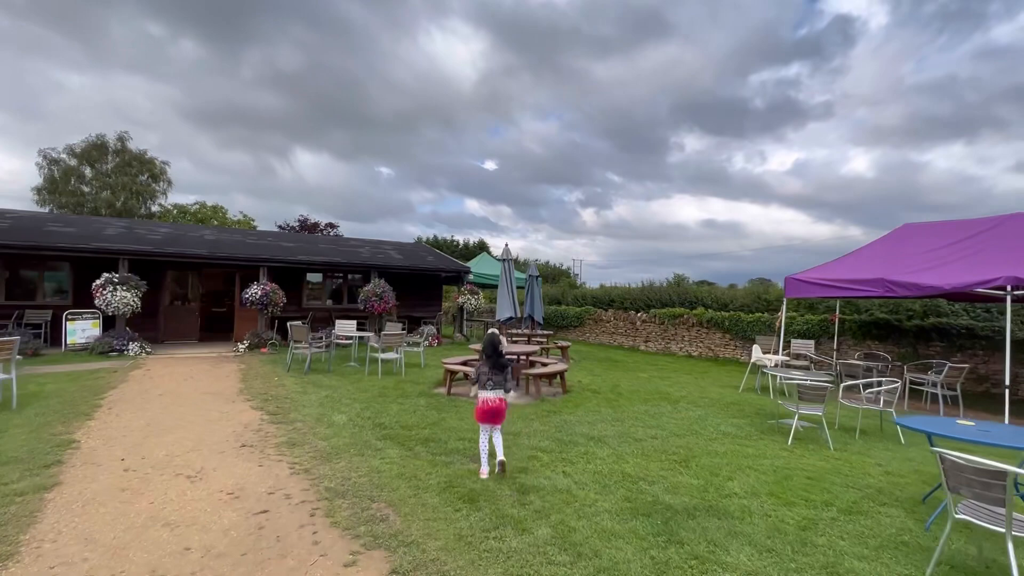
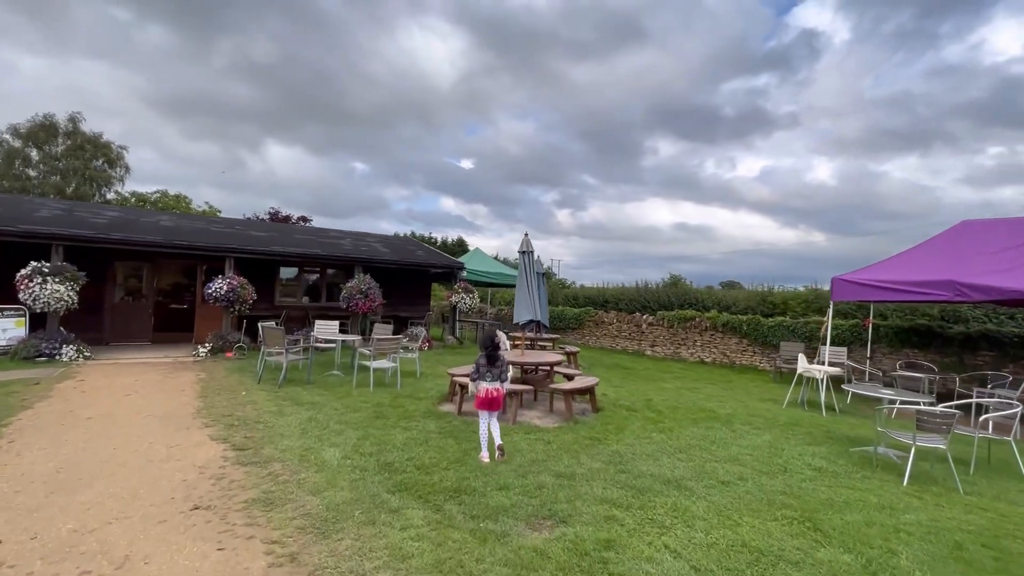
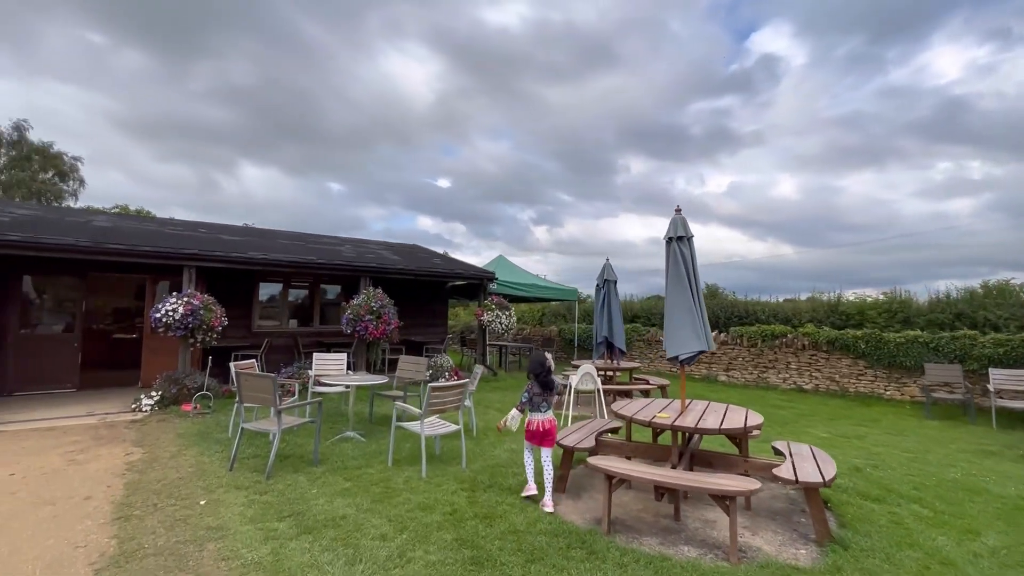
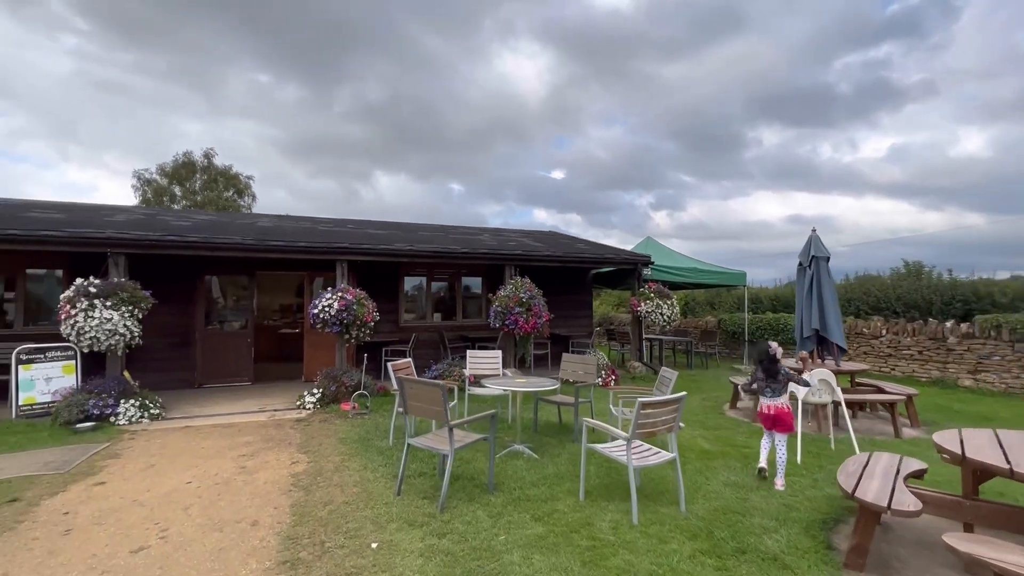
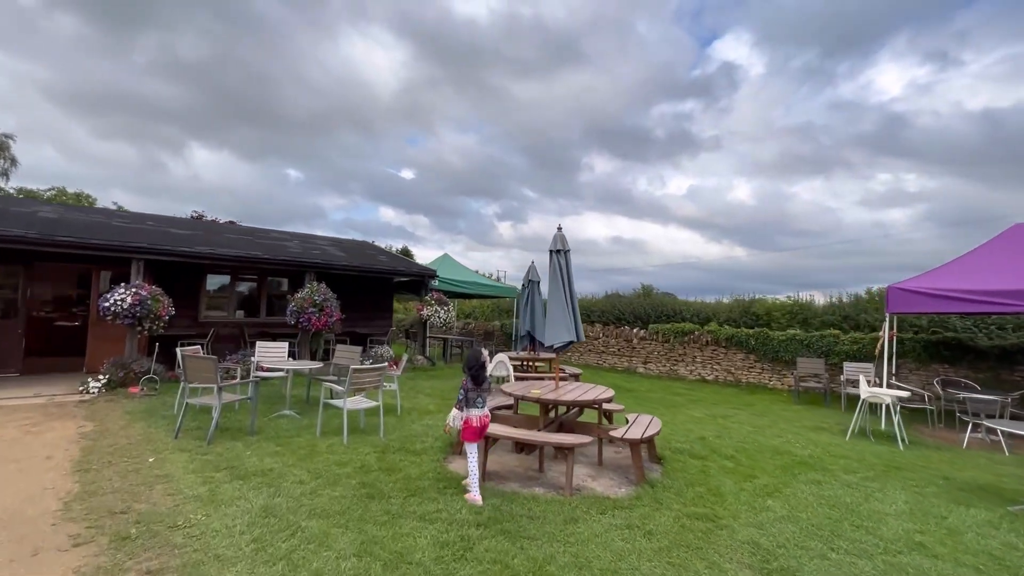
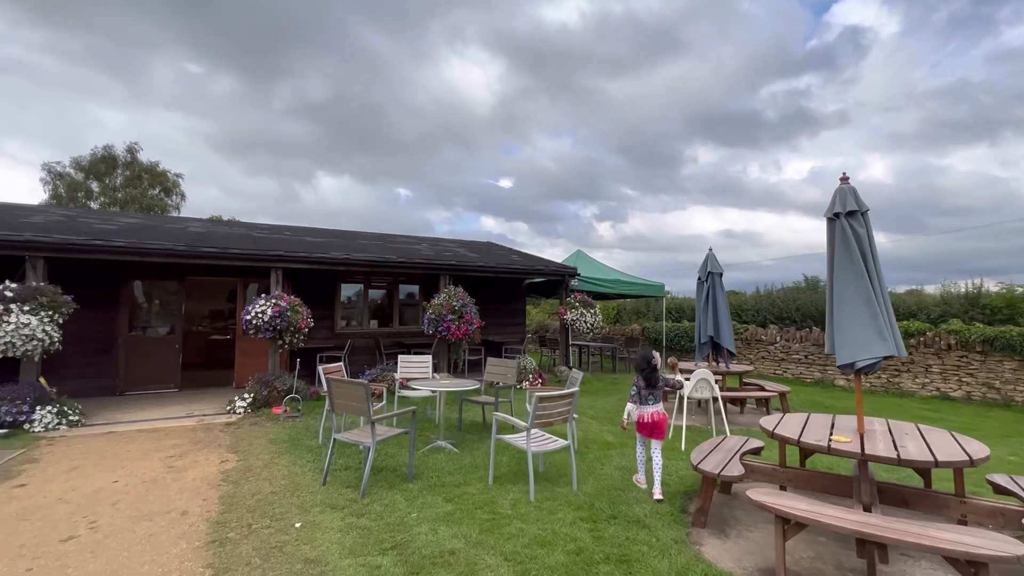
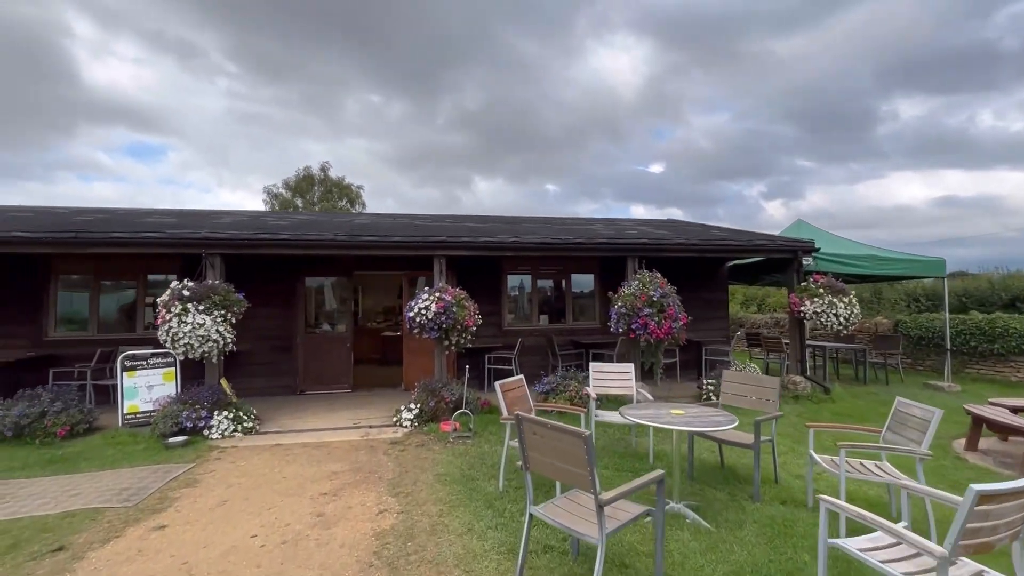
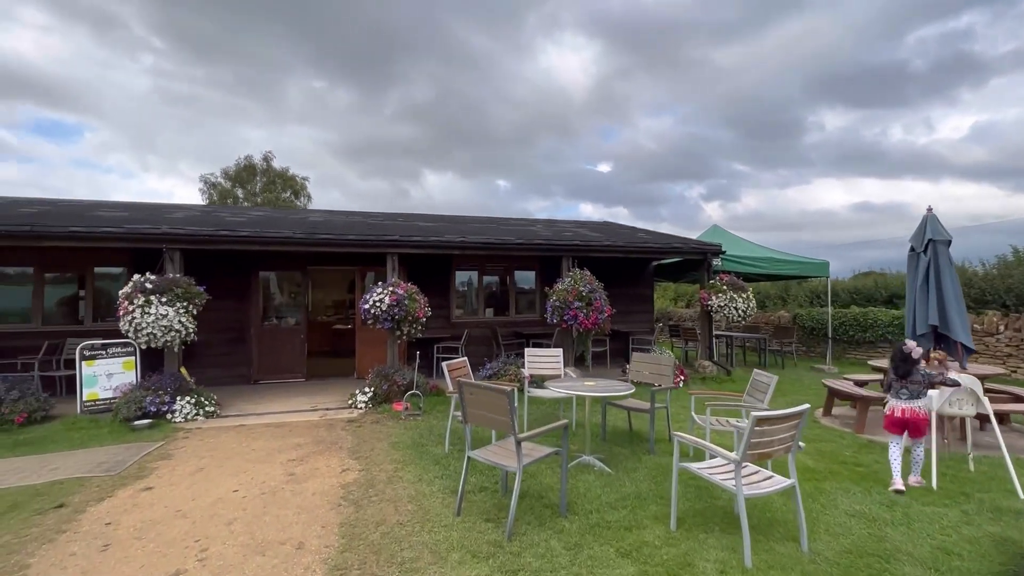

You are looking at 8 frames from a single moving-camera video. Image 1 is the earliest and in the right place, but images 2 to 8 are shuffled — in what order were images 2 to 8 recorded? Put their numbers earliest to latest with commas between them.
2, 5, 3, 6, 4, 8, 7
